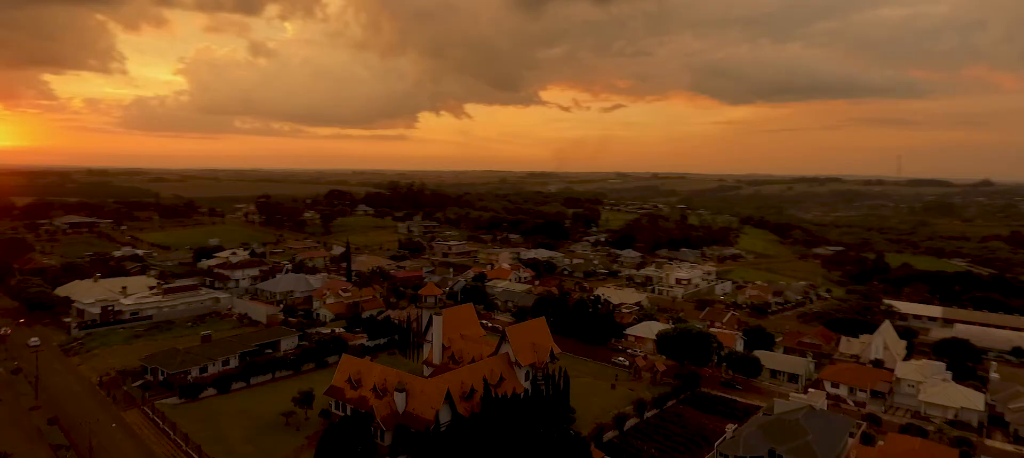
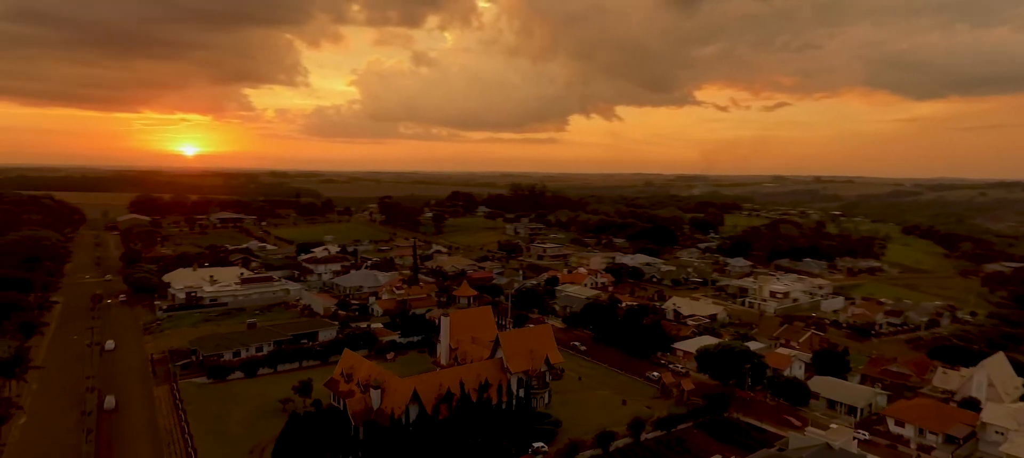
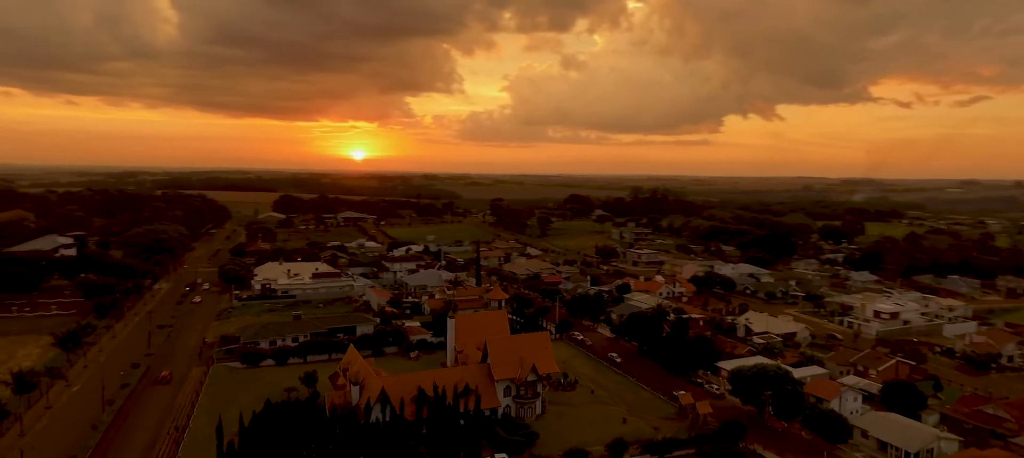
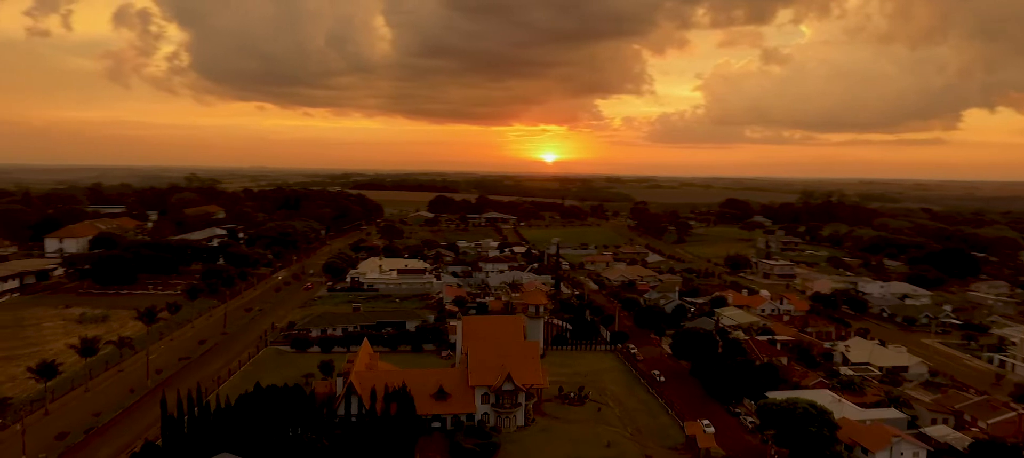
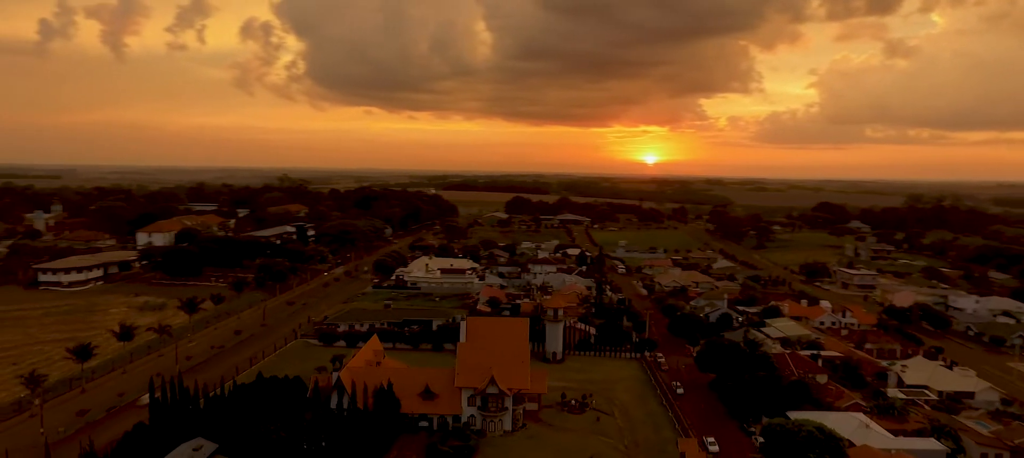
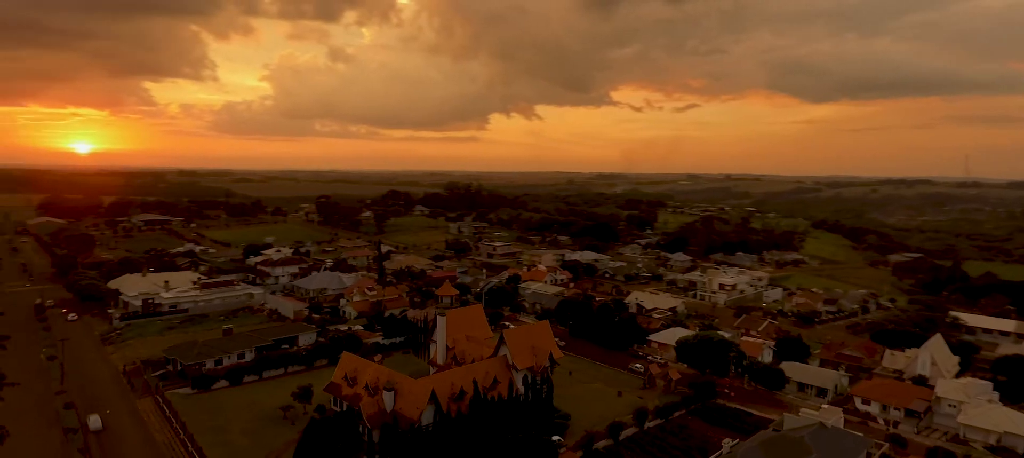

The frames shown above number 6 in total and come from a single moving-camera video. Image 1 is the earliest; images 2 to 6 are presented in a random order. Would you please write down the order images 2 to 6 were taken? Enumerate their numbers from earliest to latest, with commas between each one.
6, 2, 3, 4, 5
